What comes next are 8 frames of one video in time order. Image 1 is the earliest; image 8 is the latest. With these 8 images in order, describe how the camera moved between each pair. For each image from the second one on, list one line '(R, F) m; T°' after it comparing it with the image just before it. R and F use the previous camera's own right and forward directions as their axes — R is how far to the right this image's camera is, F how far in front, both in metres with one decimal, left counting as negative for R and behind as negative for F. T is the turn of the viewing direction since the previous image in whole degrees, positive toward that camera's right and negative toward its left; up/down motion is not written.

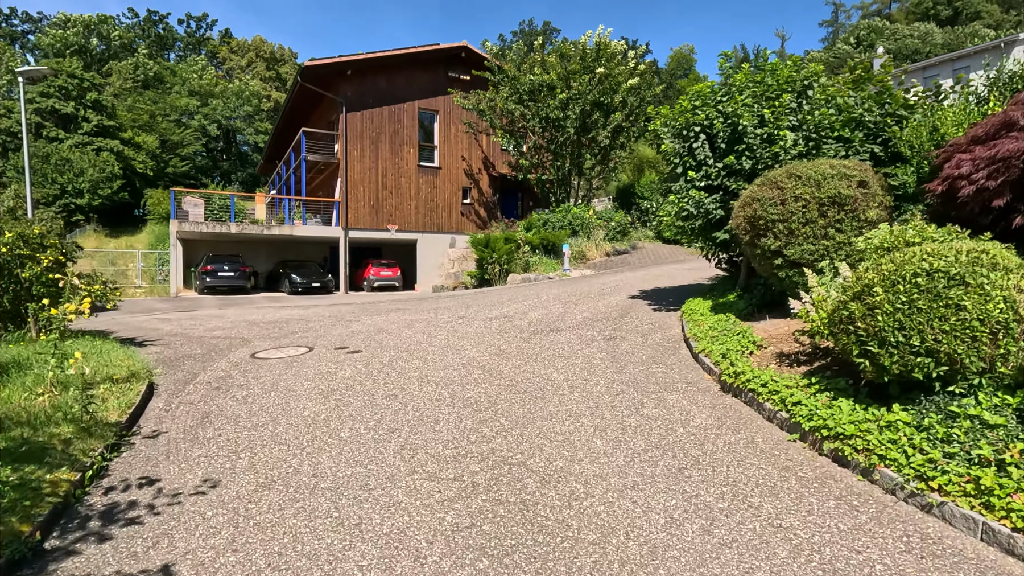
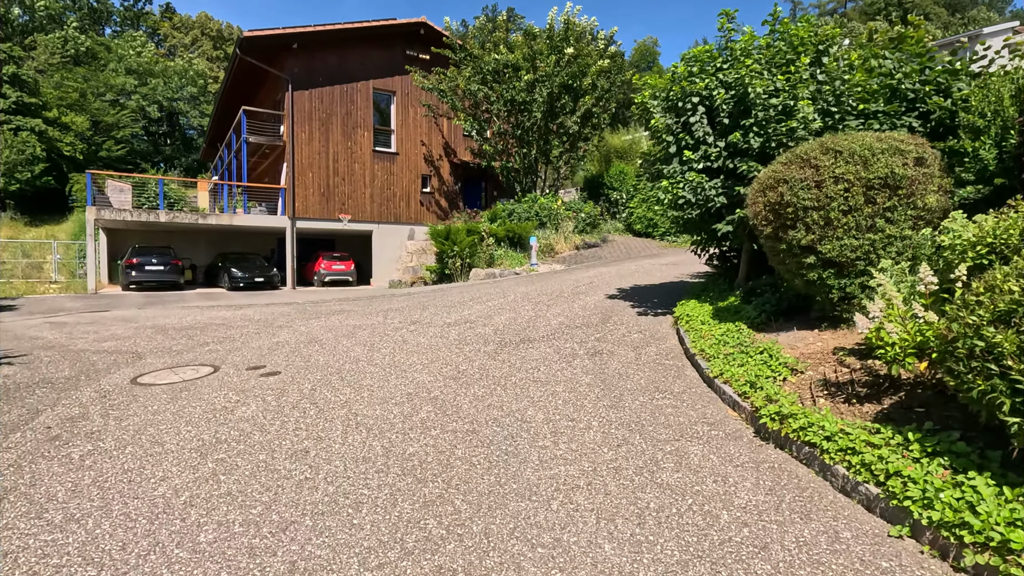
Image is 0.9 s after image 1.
(0.0, +1.6) m; +4°
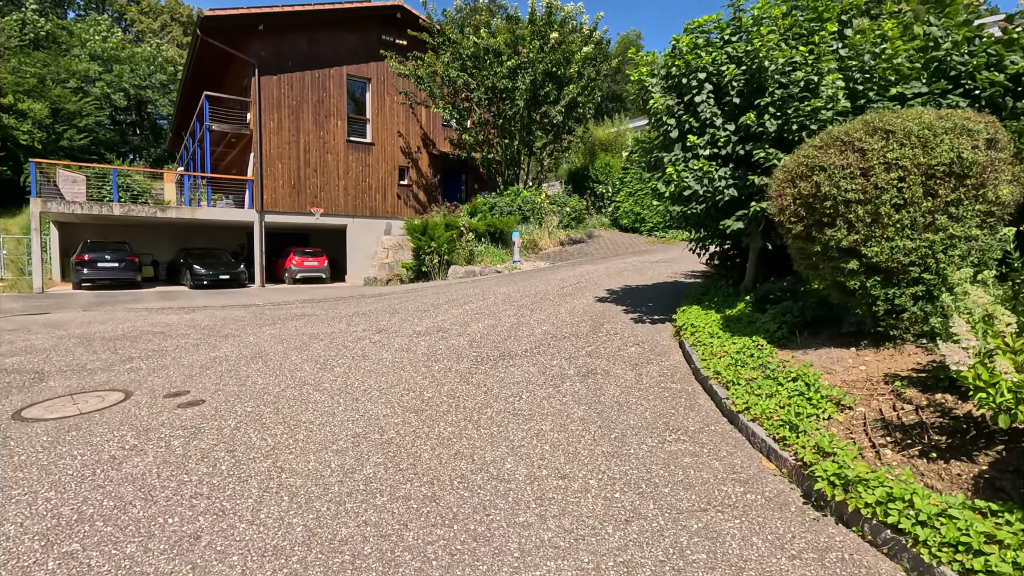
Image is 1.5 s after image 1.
(+0.1, +1.1) m; +2°
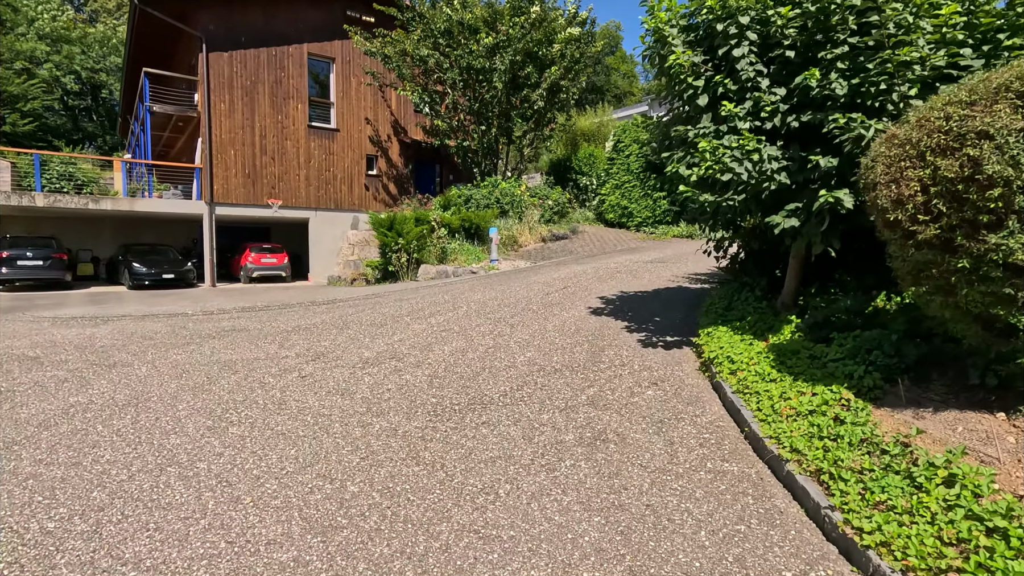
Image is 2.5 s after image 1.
(0.0, +1.8) m; +2°
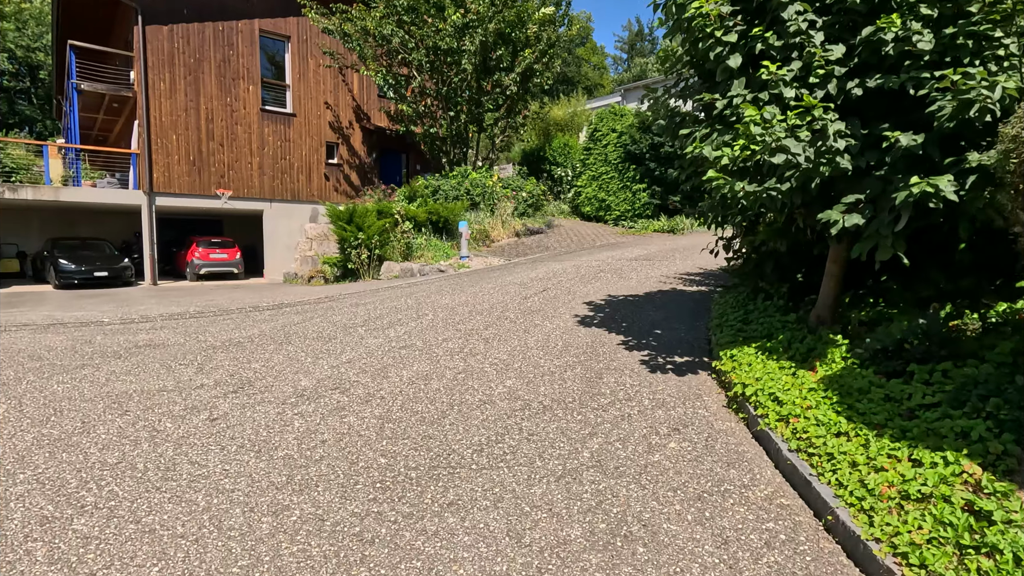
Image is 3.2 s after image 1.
(0.0, +1.3) m; +3°
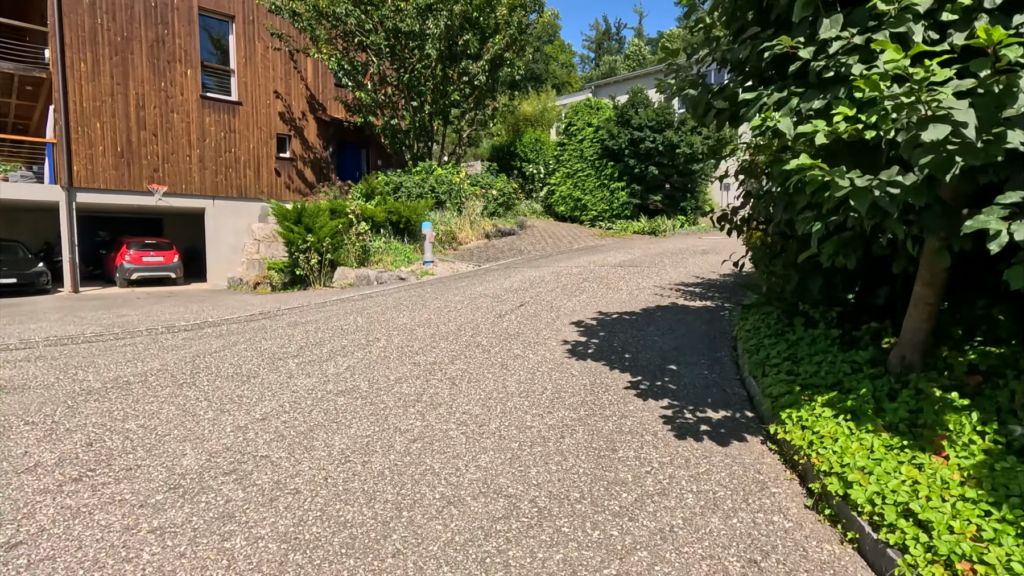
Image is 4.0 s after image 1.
(-0.1, +1.5) m; +3°
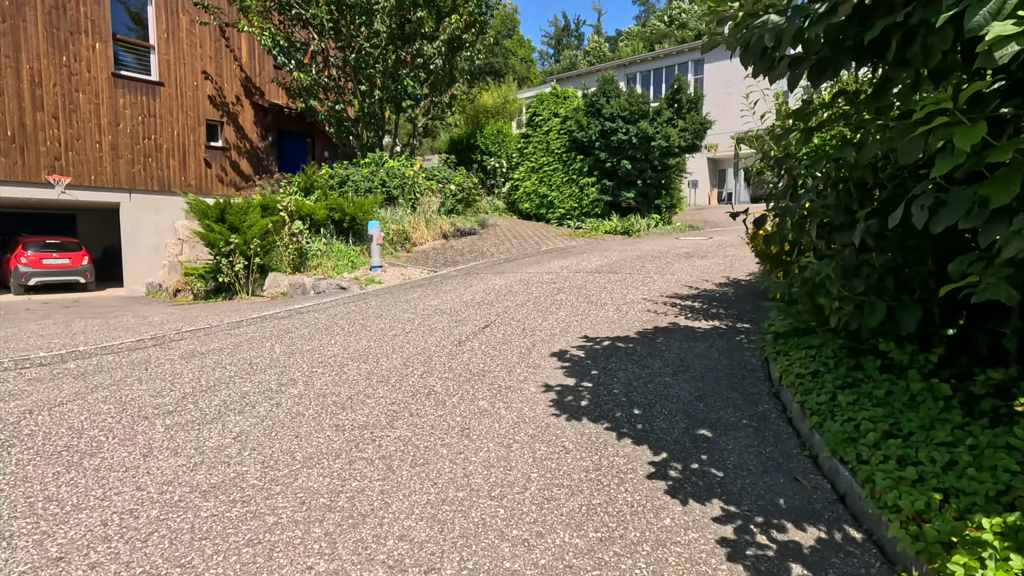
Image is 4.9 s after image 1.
(0.0, +1.6) m; +4°
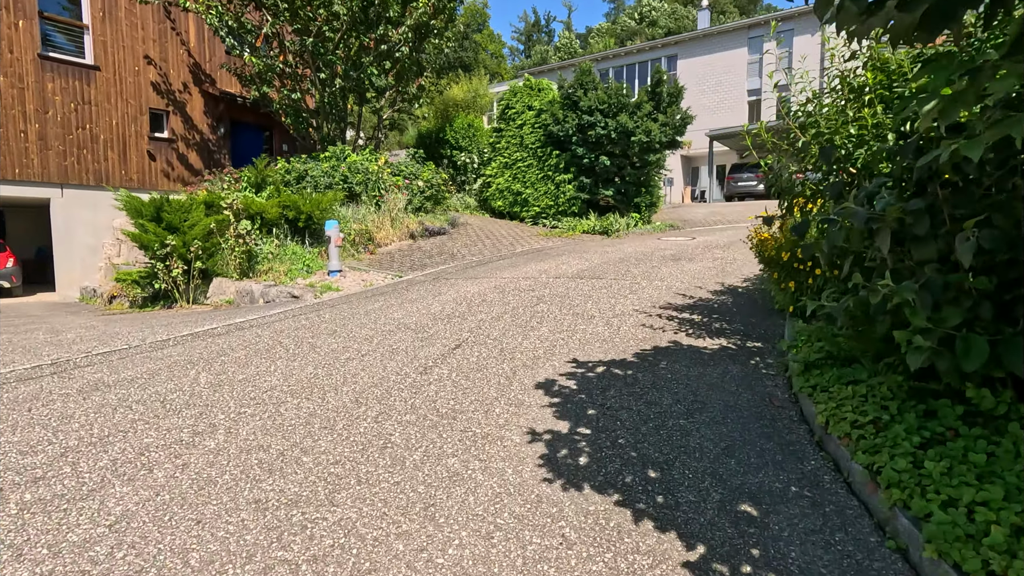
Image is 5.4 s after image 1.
(0.0, +0.9) m; +3°
